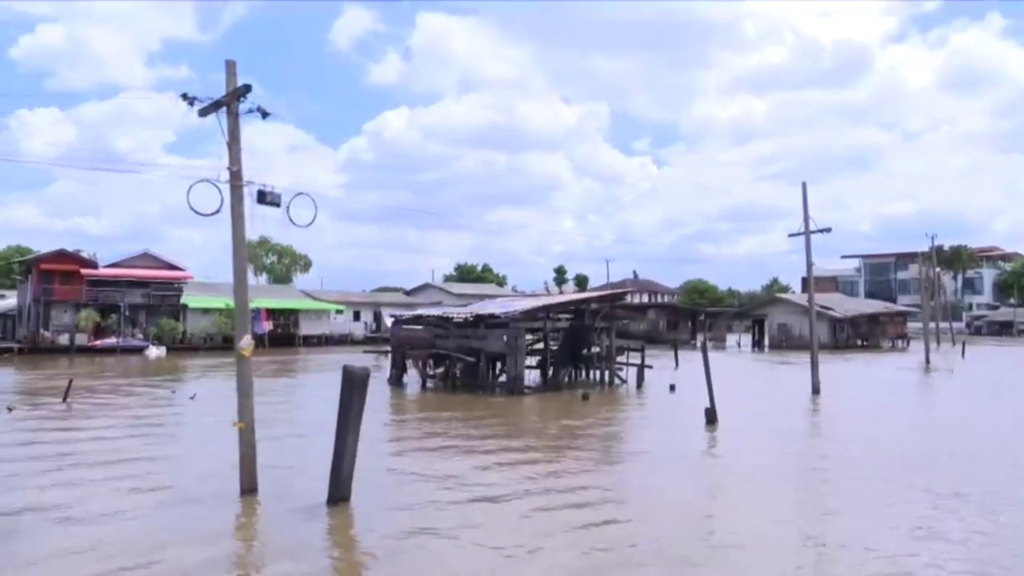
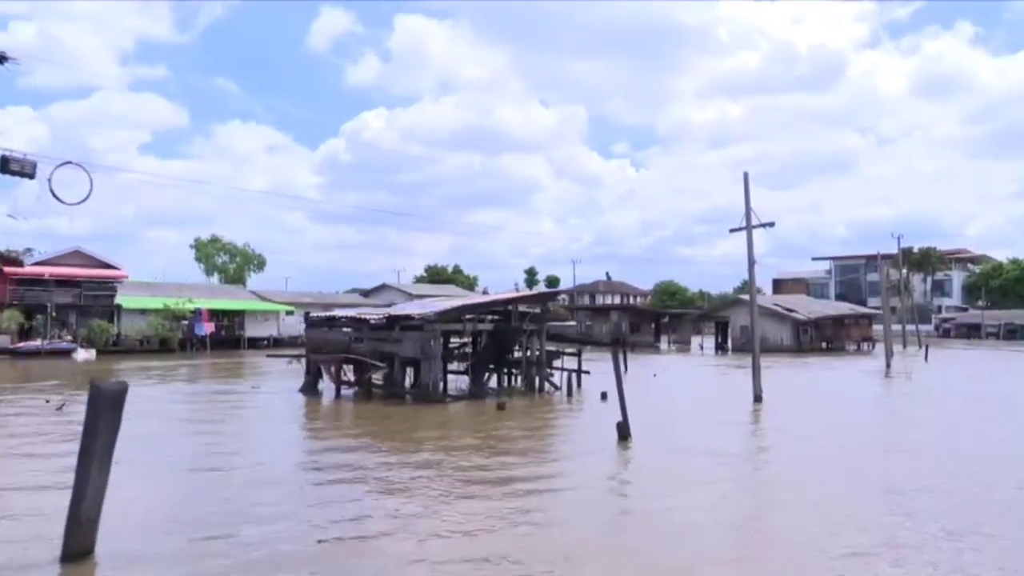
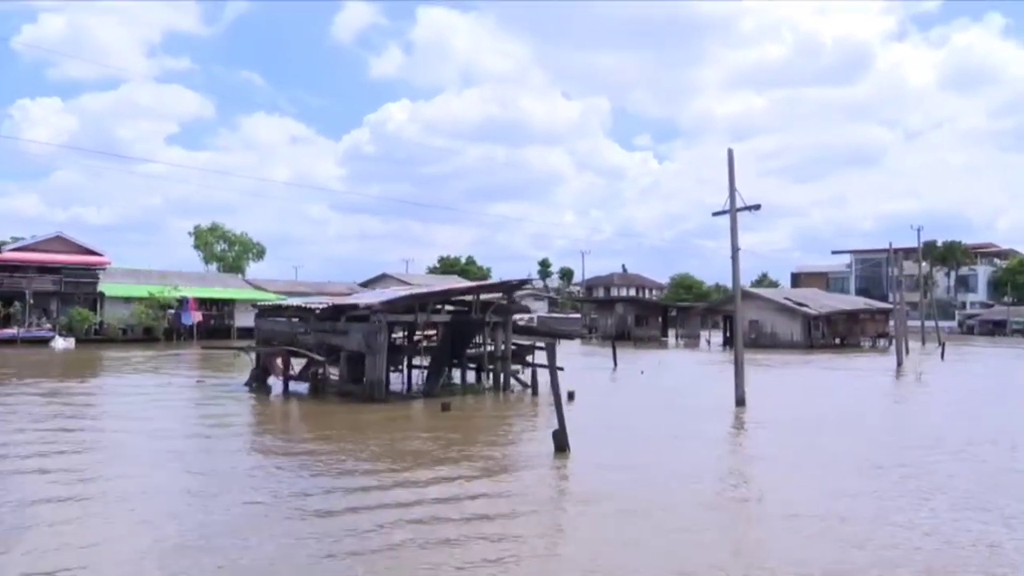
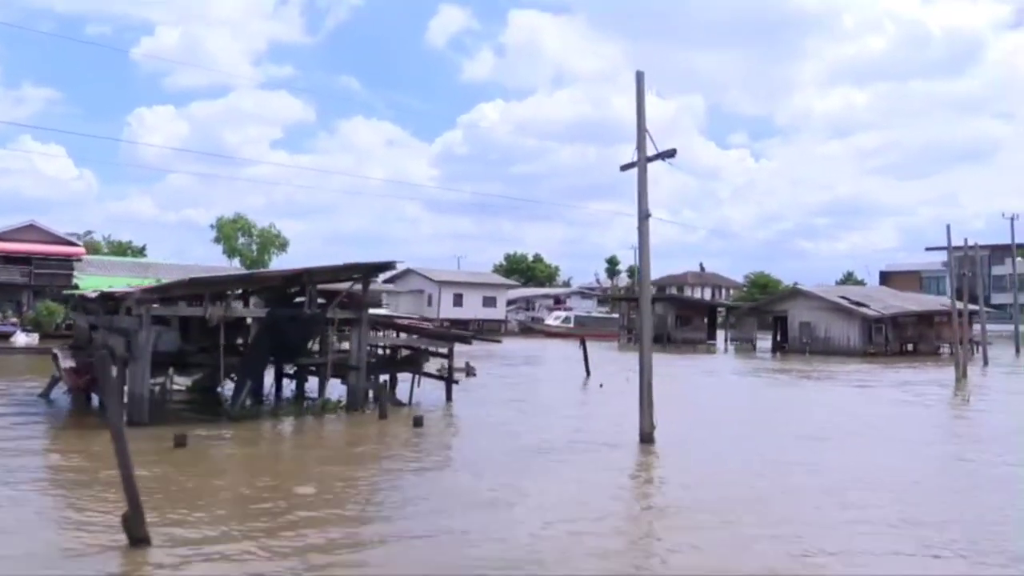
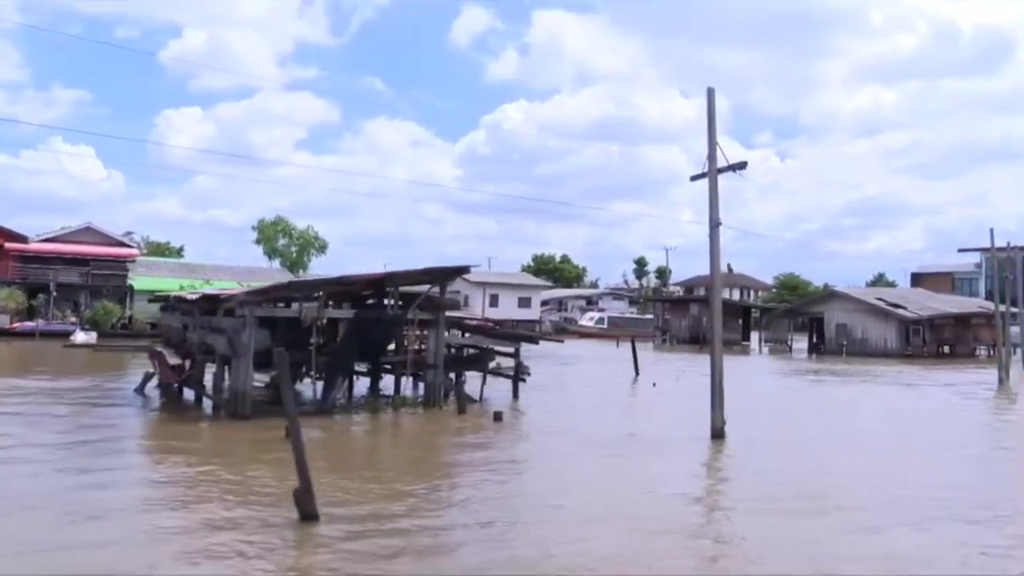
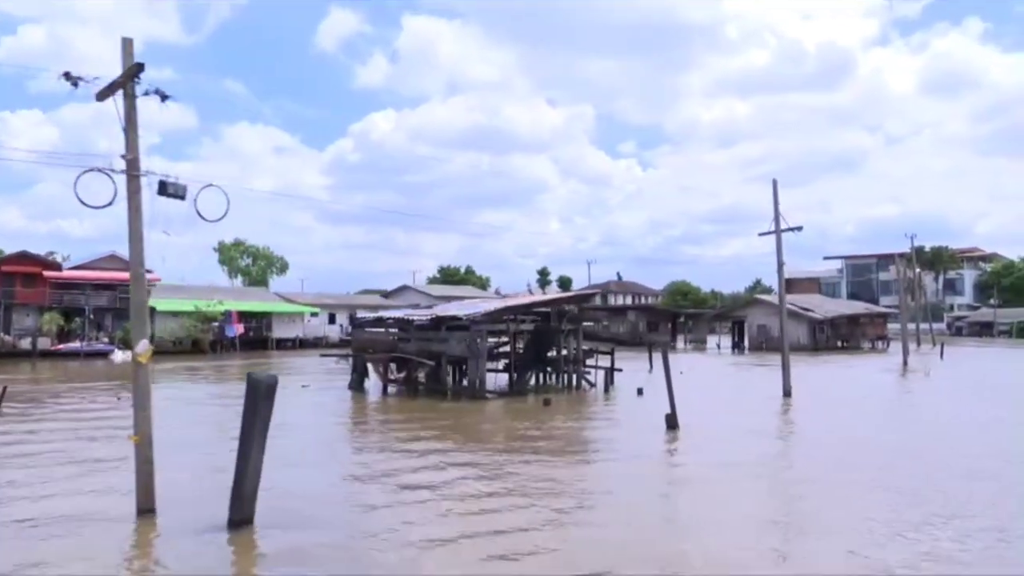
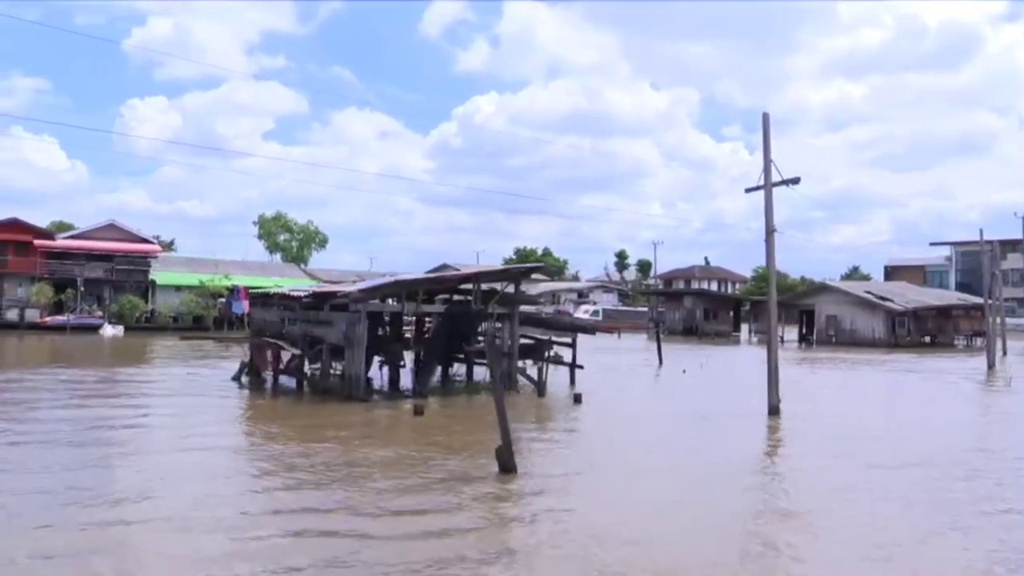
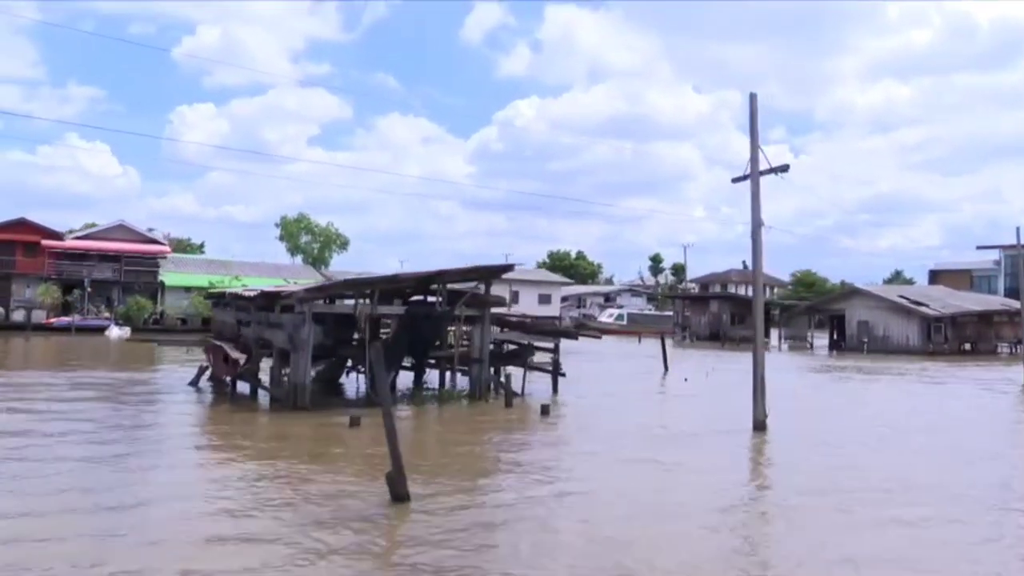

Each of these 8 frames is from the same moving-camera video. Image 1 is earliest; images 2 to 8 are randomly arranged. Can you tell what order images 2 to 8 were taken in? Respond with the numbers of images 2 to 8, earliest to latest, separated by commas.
6, 2, 3, 7, 8, 5, 4
